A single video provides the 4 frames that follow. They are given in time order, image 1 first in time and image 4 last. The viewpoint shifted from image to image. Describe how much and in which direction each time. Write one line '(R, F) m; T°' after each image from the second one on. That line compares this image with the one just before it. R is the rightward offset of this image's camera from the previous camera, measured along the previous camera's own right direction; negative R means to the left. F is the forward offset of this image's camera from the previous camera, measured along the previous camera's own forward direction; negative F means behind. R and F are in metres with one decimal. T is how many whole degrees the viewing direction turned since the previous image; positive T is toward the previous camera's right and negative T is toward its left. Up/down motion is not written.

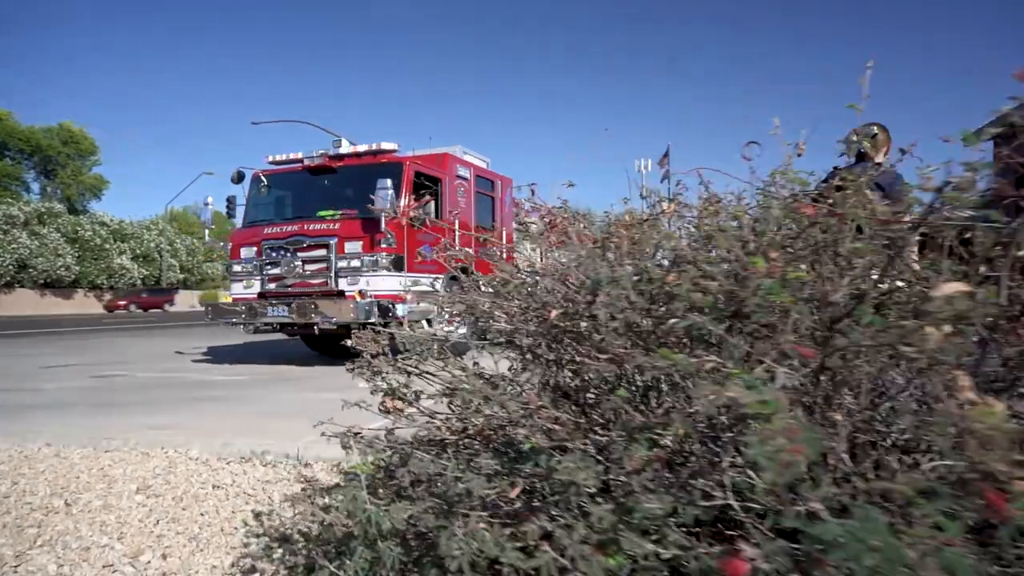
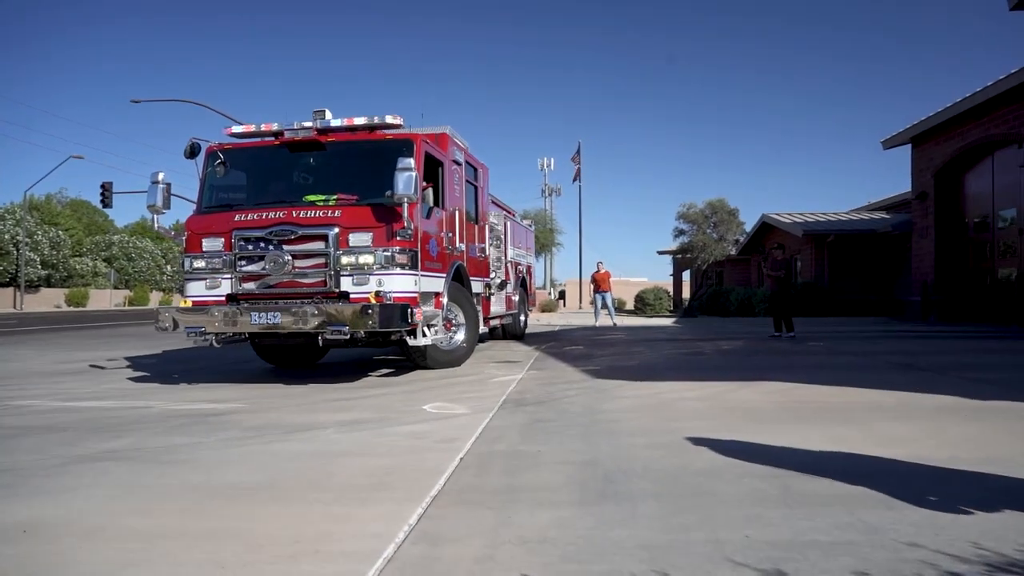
(-1.4, +2.8) m; +8°
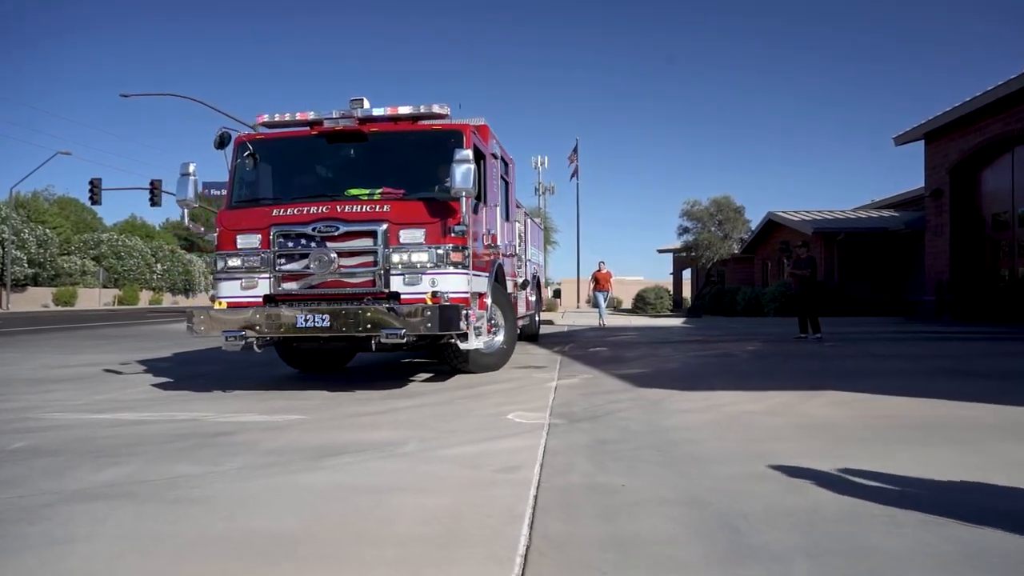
(-0.6, +1.1) m; +1°
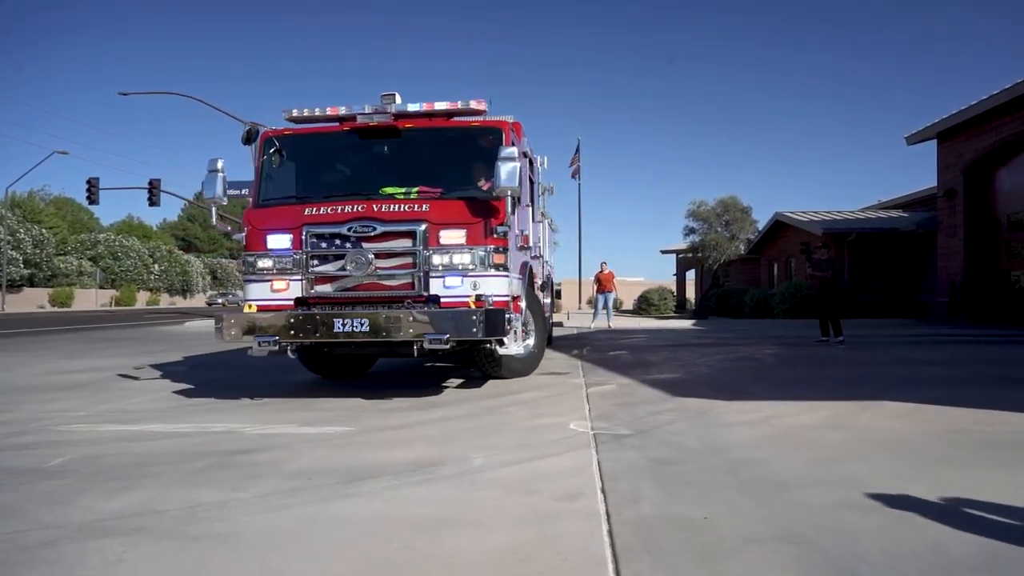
(-0.4, +0.6) m; 0°
